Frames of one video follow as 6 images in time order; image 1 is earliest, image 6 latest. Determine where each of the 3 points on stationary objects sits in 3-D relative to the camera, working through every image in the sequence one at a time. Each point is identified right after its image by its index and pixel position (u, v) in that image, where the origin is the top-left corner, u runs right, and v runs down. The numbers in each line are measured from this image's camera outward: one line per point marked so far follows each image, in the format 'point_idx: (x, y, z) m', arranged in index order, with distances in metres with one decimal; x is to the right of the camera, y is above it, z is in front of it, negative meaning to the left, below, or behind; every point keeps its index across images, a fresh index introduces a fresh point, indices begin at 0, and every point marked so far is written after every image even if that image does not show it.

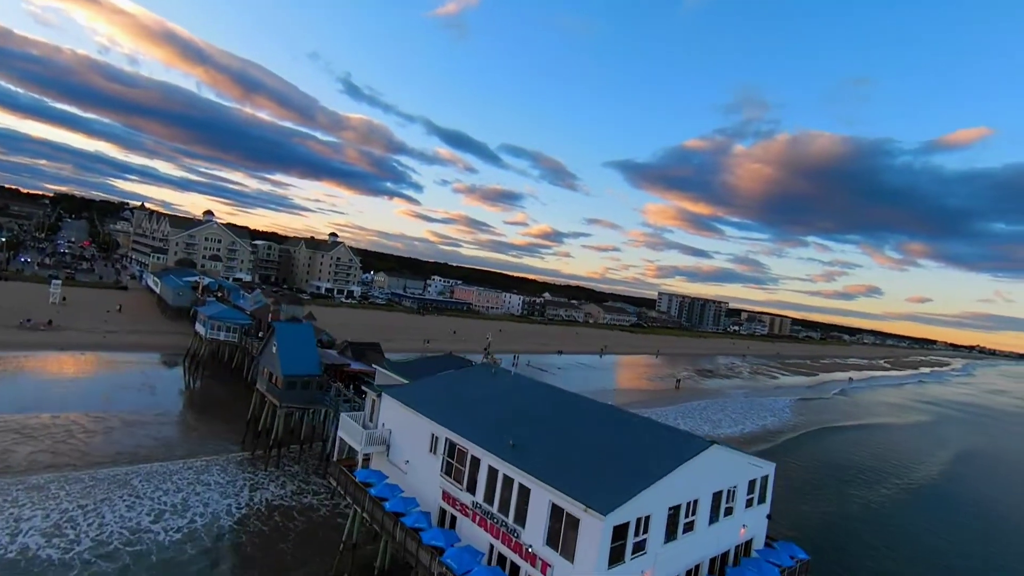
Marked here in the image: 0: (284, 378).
0: (-8.6, -3.4, +19.3) m
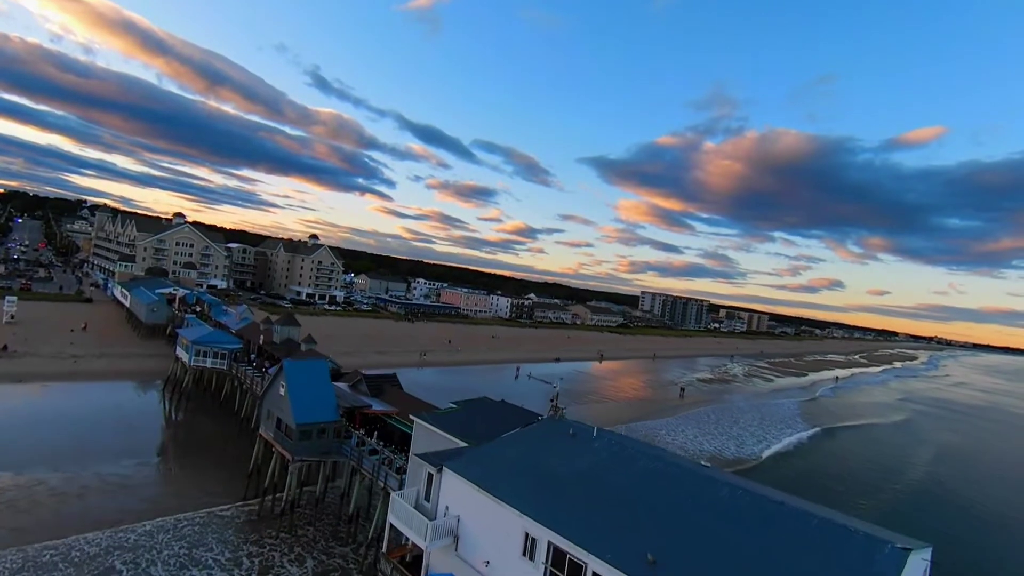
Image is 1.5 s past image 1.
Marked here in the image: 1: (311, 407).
0: (-6.9, -4.5, +16.4) m
1: (-6.6, -4.0, +16.9) m
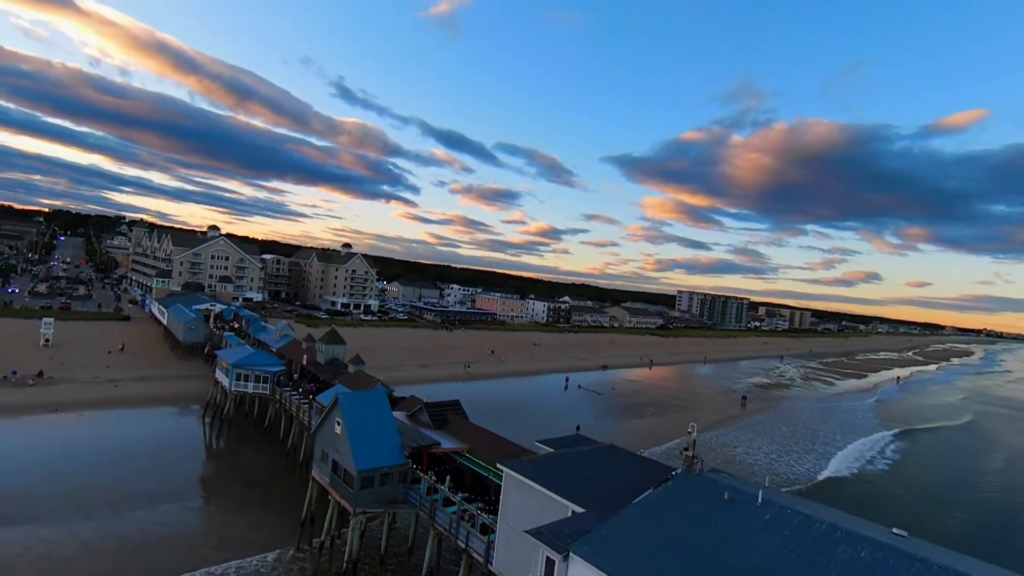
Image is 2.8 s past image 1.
0: (-4.2, -5.1, +13.9) m
1: (-3.9, -4.5, +14.4) m
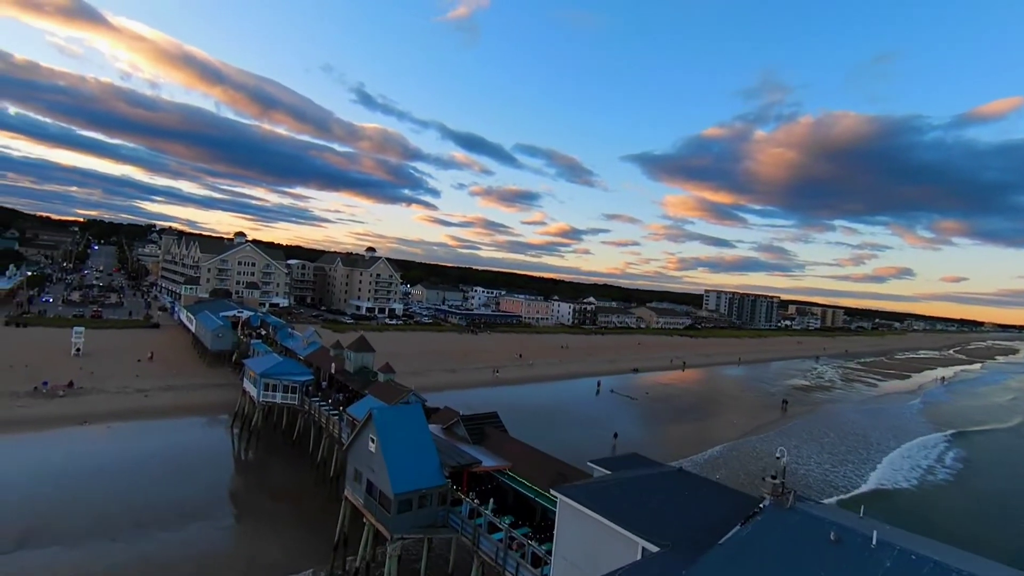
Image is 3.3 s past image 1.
0: (-3.0, -5.3, +12.9) m
1: (-2.6, -4.7, +13.3) m
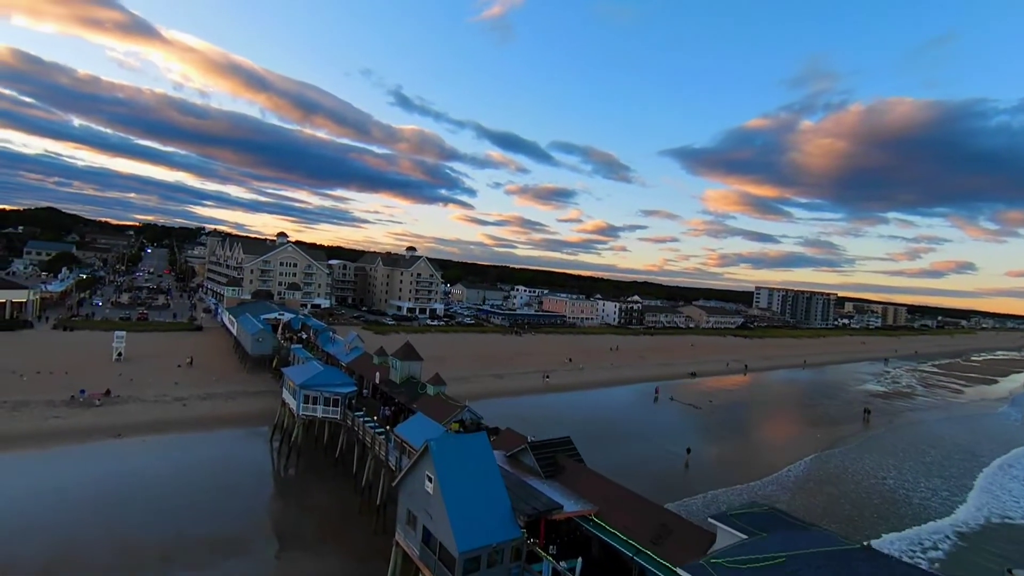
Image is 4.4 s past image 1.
0: (-1.1, -5.3, +10.3) m
1: (-0.7, -4.8, +10.7) m
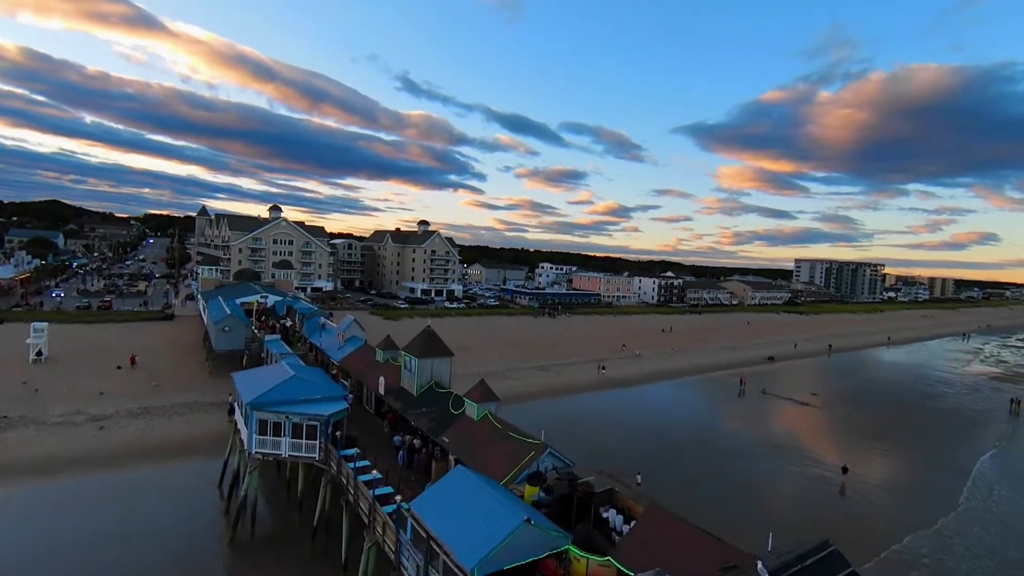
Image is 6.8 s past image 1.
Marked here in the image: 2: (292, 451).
0: (+1.0, -4.3, +1.5) m
1: (+1.4, -3.7, +1.9) m
2: (-5.4, -3.9, +12.6) m
